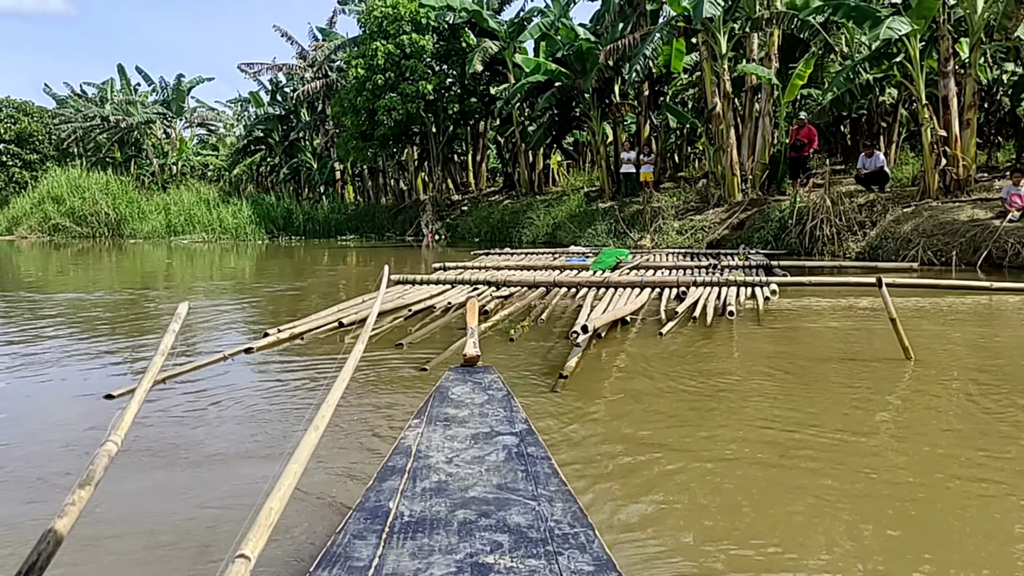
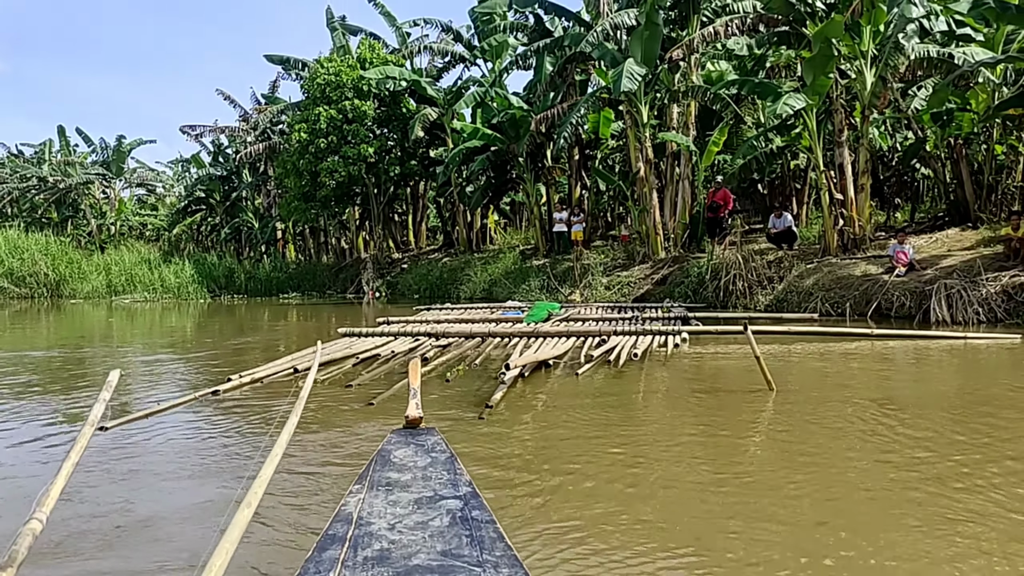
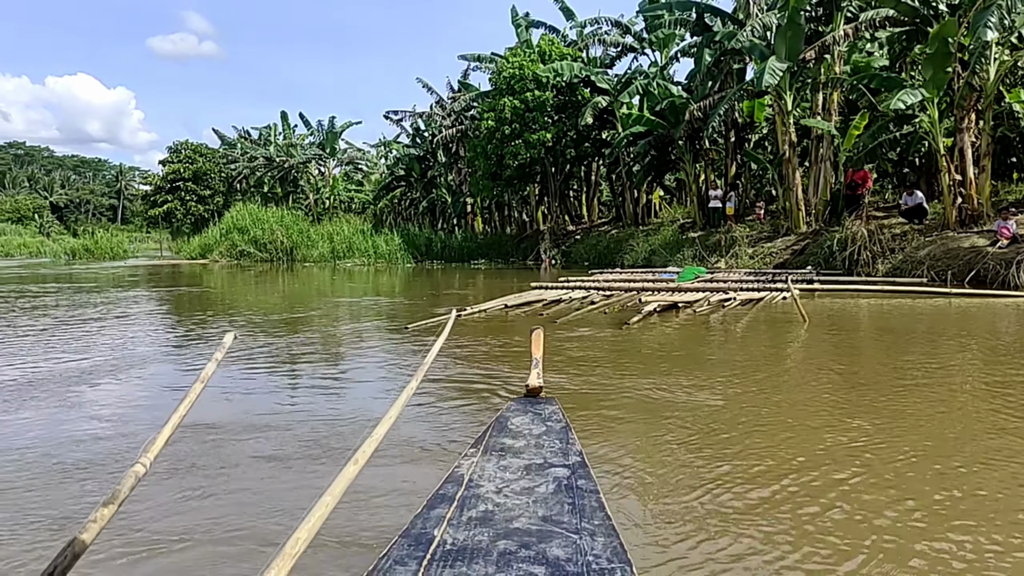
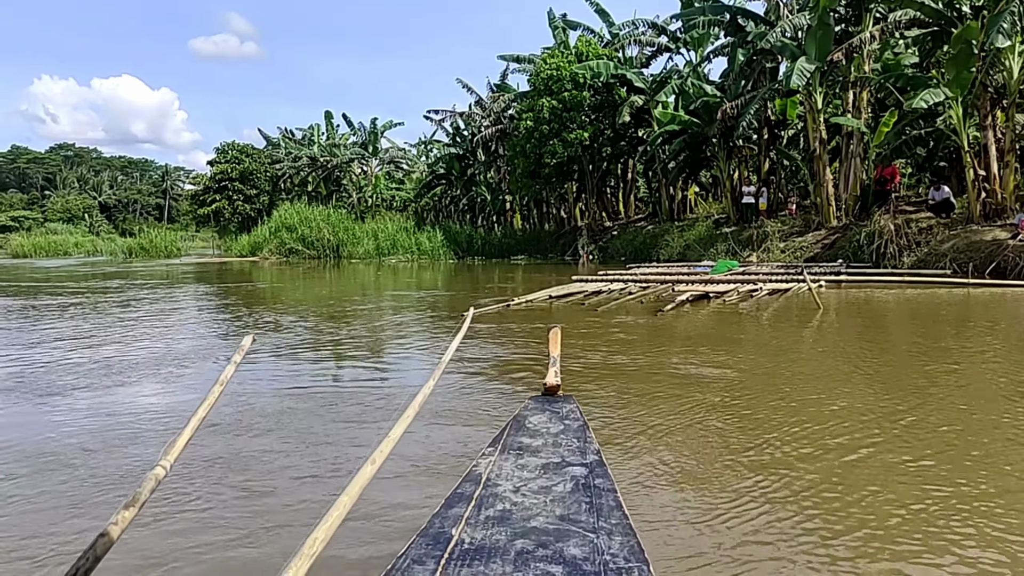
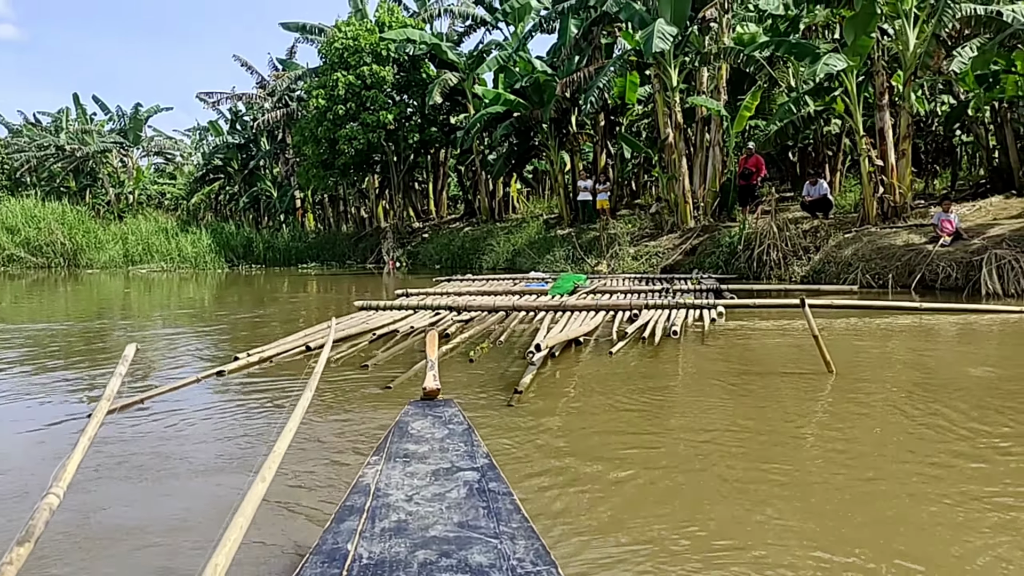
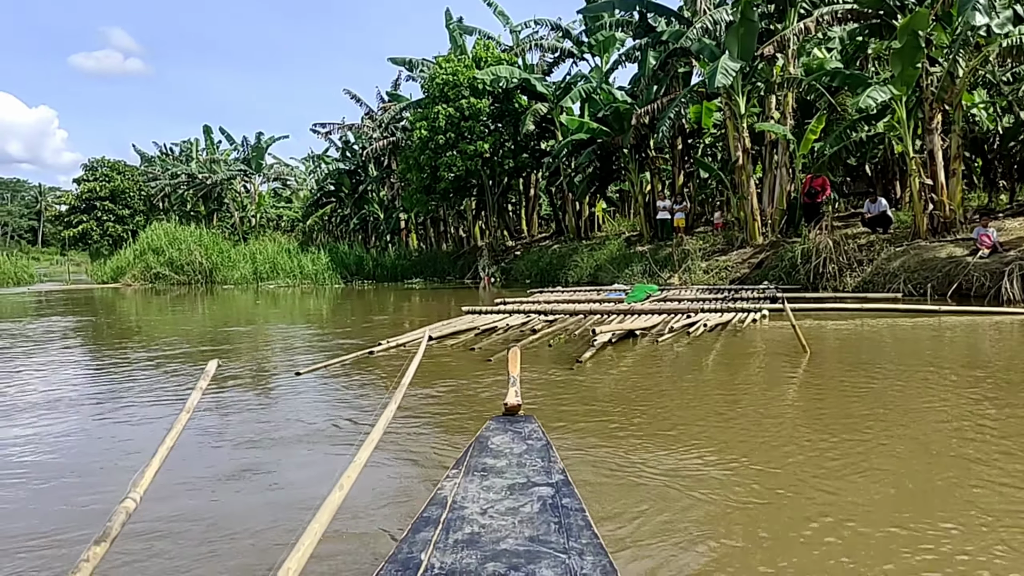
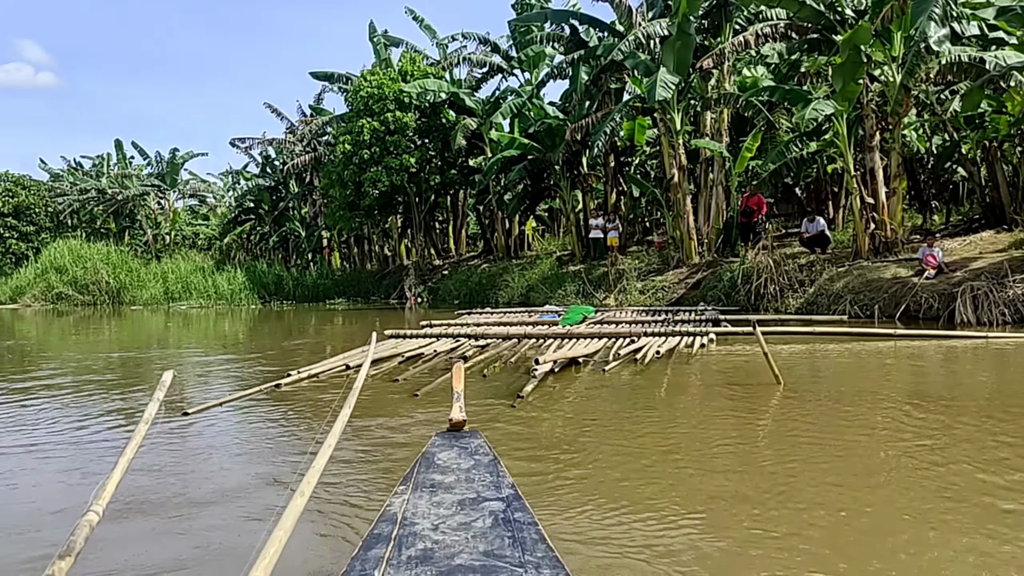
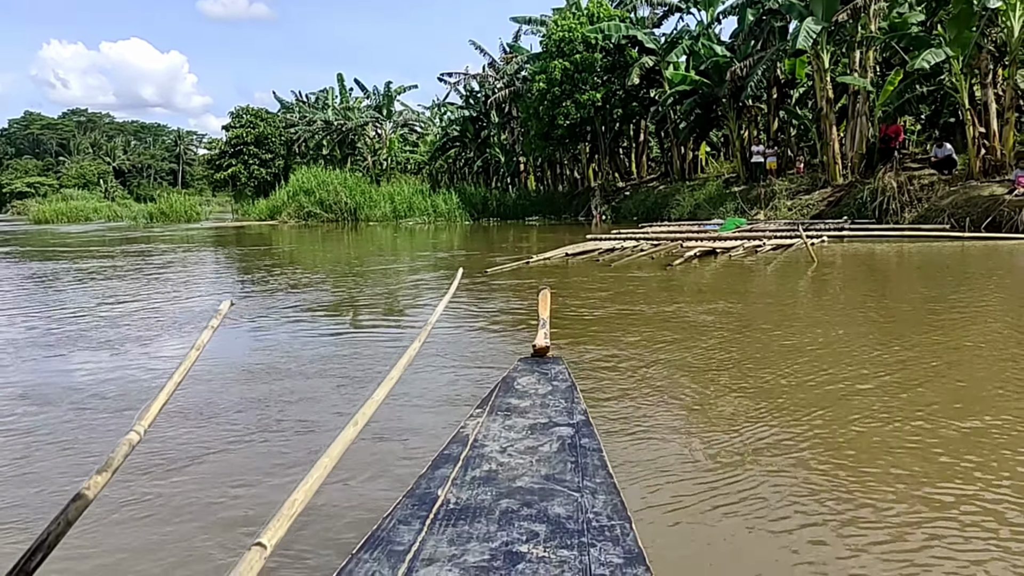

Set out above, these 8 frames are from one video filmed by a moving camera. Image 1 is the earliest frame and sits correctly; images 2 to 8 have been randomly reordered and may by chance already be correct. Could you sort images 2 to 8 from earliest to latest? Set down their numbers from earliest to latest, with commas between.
5, 2, 7, 6, 3, 4, 8
